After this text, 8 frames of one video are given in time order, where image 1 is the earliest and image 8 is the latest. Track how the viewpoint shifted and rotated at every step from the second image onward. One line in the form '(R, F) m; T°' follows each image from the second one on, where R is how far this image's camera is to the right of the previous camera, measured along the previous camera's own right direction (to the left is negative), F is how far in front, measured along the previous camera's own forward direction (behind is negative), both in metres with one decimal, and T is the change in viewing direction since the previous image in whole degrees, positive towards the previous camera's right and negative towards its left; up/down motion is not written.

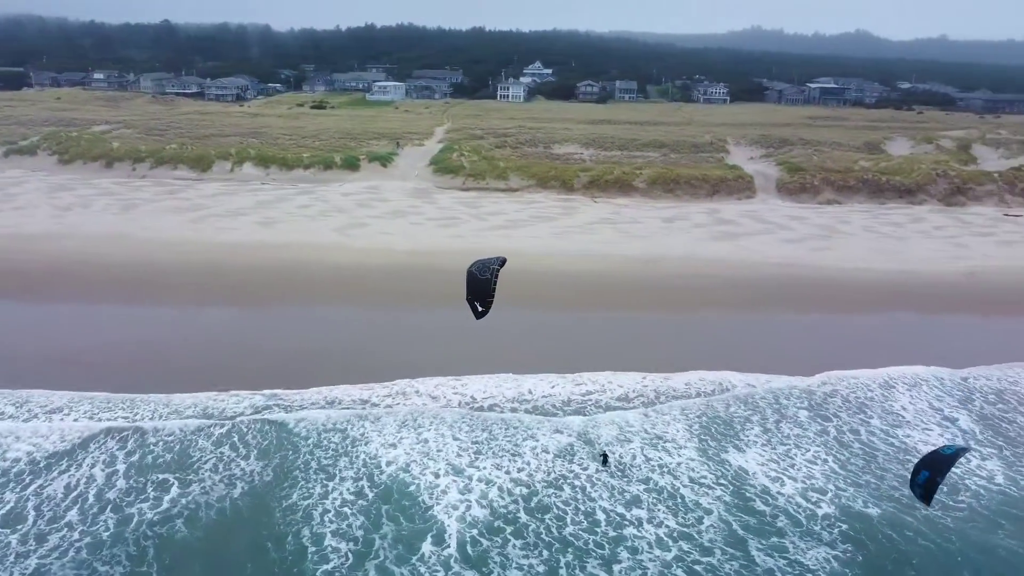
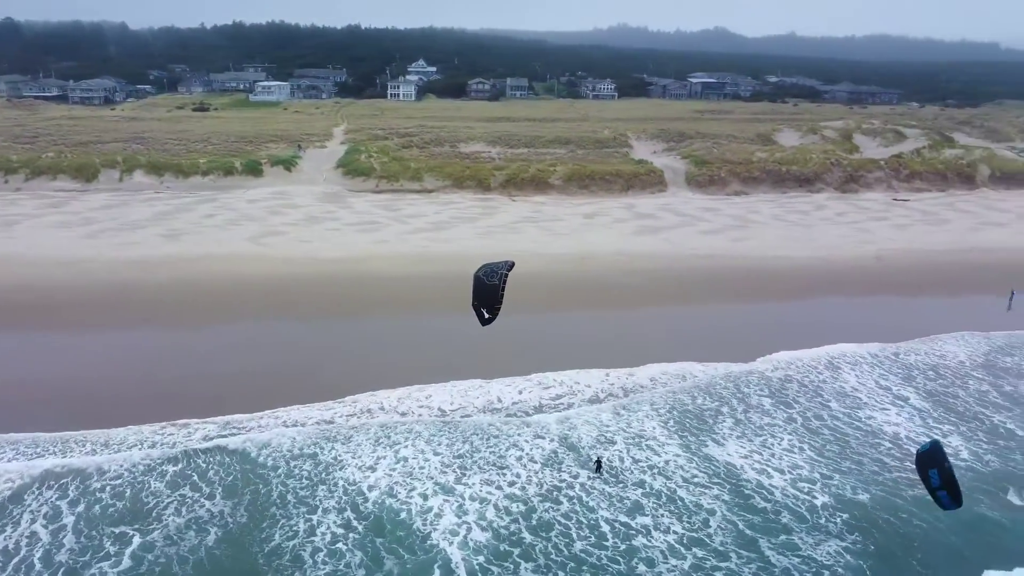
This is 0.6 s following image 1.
(-1.1, +0.5) m; +8°
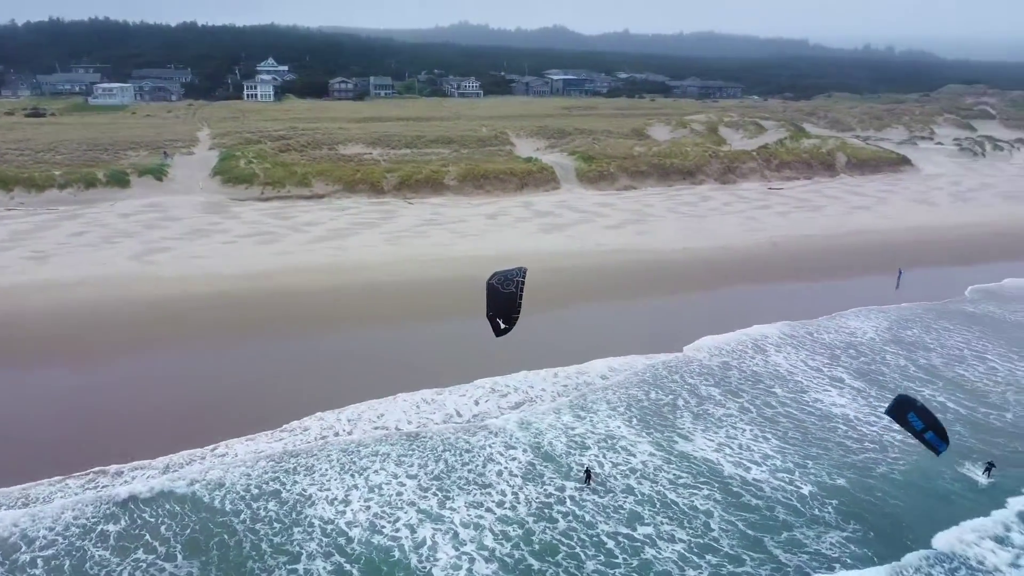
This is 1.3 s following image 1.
(-1.3, +0.6) m; +10°
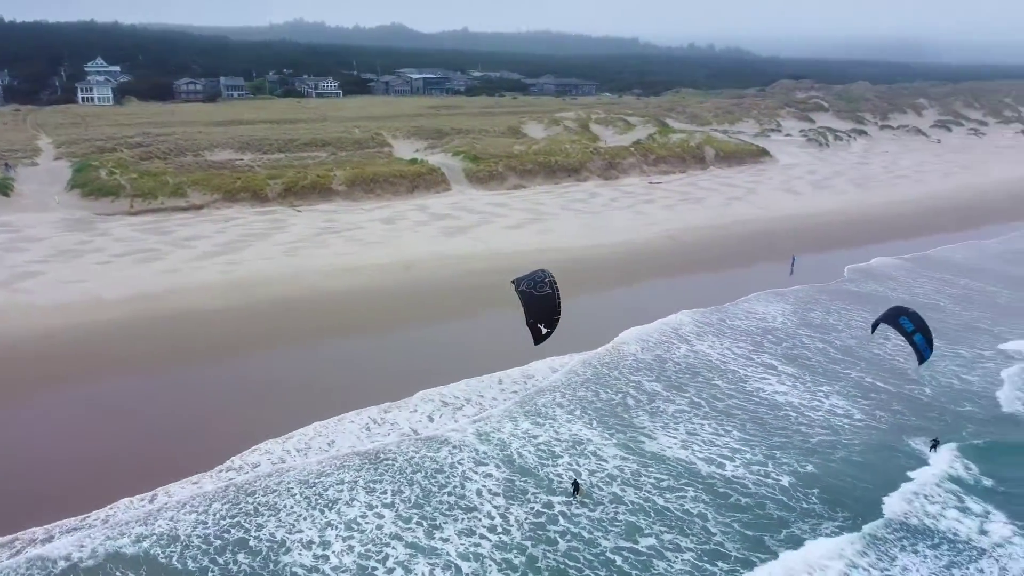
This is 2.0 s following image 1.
(-1.3, +0.6) m; +10°
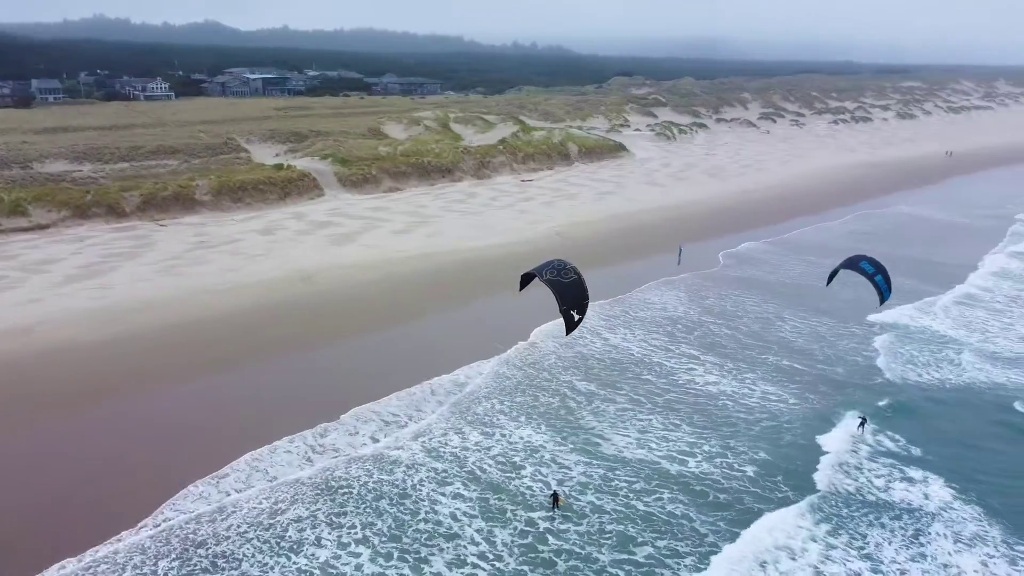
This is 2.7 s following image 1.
(-1.3, +0.5) m; +11°
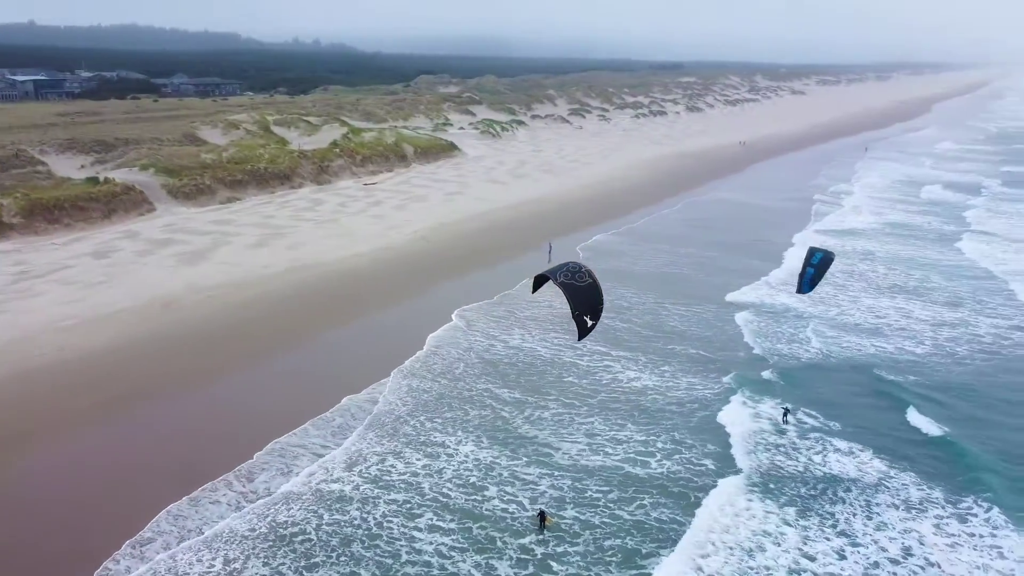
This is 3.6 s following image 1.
(-1.7, +0.7) m; +14°
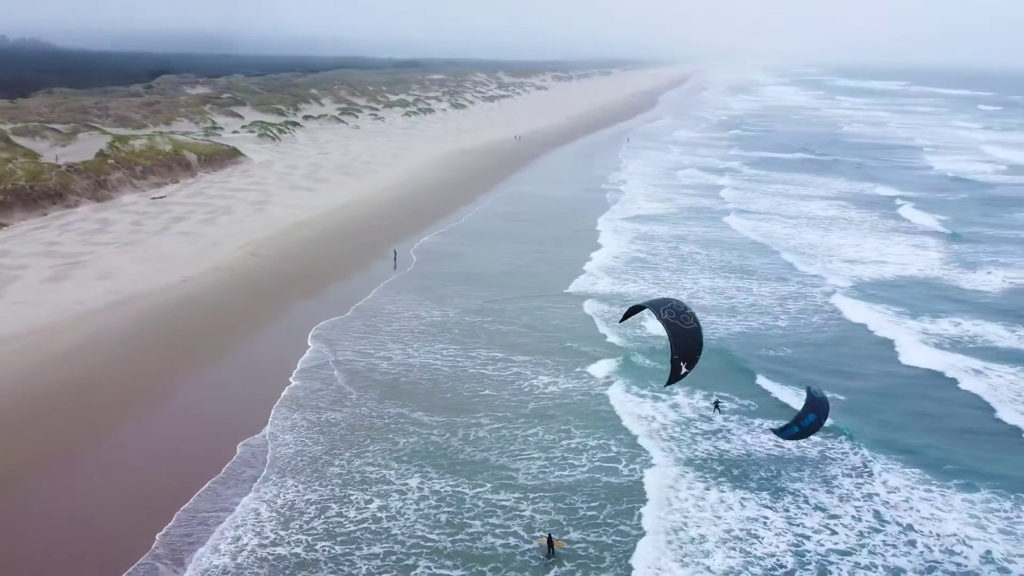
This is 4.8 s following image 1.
(-2.2, +1.0) m; +17°
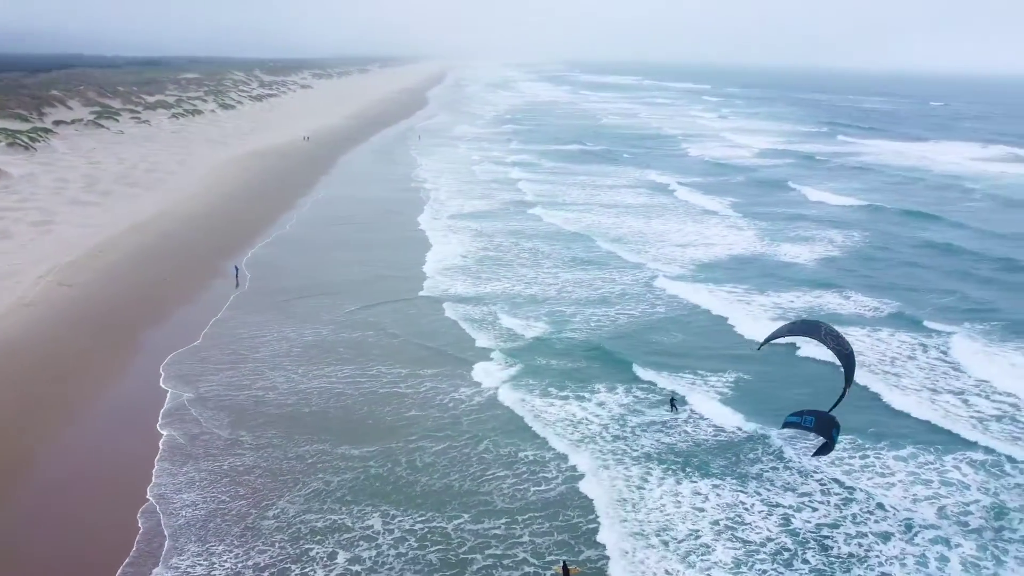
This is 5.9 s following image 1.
(-2.1, +0.9) m; +16°
